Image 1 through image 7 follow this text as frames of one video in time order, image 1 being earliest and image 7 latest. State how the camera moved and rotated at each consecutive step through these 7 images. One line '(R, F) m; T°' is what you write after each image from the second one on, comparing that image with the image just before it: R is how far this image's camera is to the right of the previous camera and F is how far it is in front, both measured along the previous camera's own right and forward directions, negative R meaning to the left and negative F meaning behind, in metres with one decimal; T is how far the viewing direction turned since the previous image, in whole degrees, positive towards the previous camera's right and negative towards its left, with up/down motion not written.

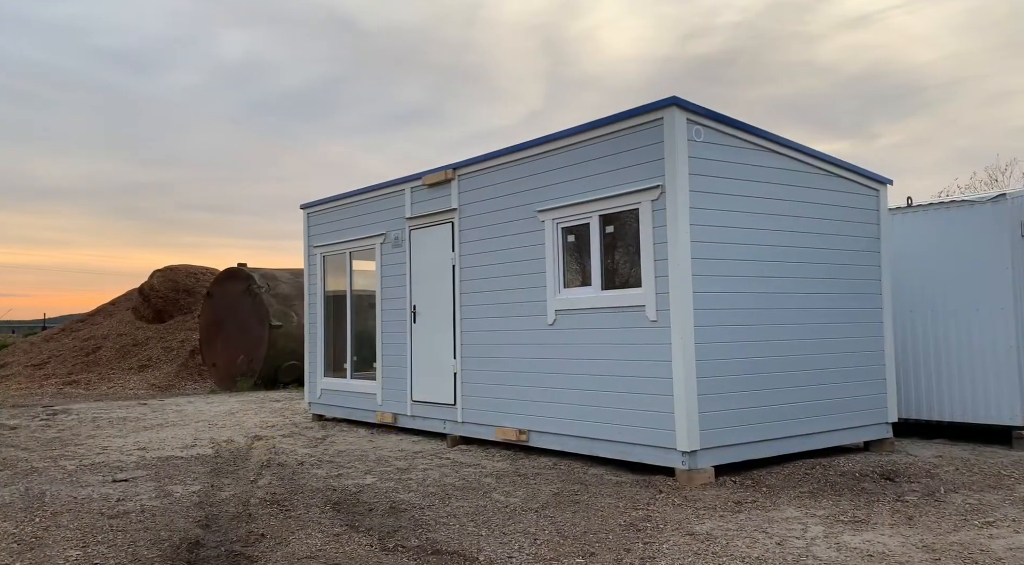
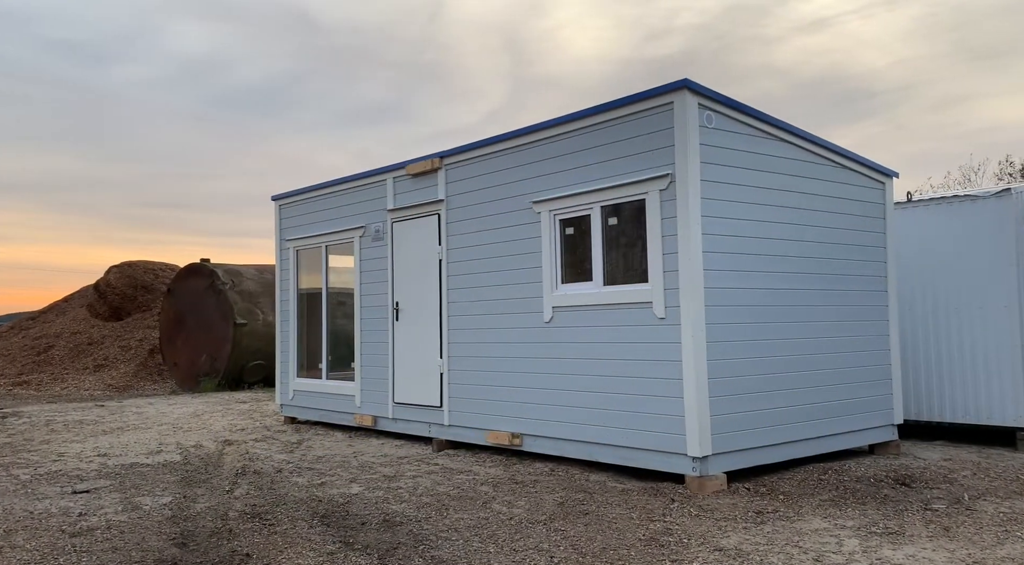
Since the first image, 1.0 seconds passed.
(-0.3, +0.4) m; +3°
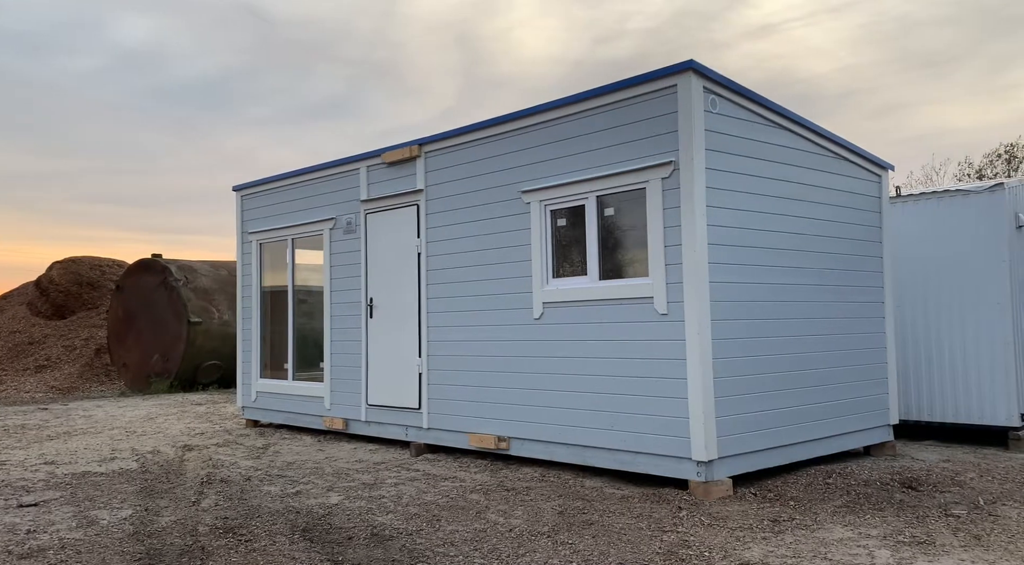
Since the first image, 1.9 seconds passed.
(-0.3, +0.4) m; +3°
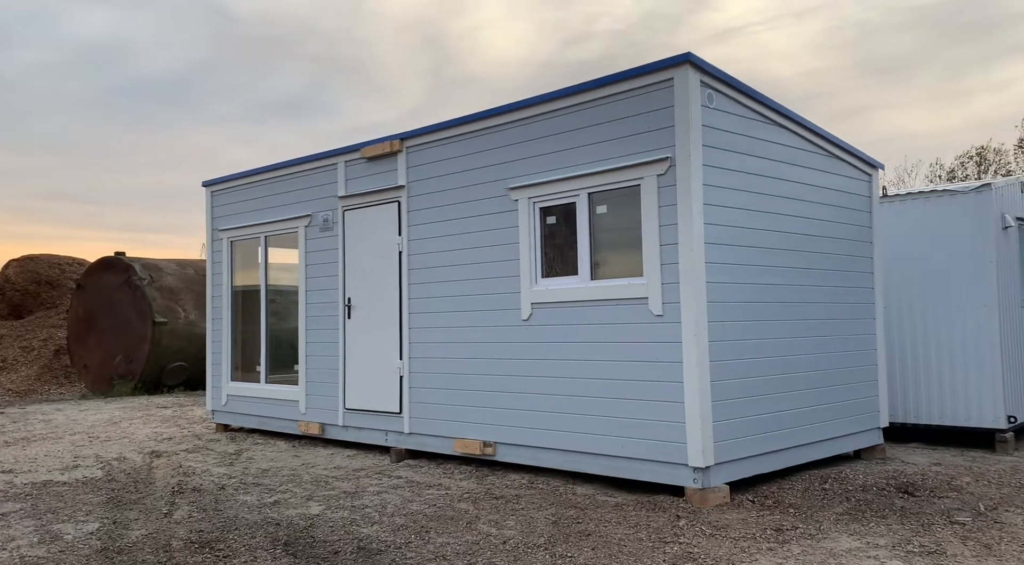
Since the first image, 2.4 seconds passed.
(-0.2, +0.2) m; +2°
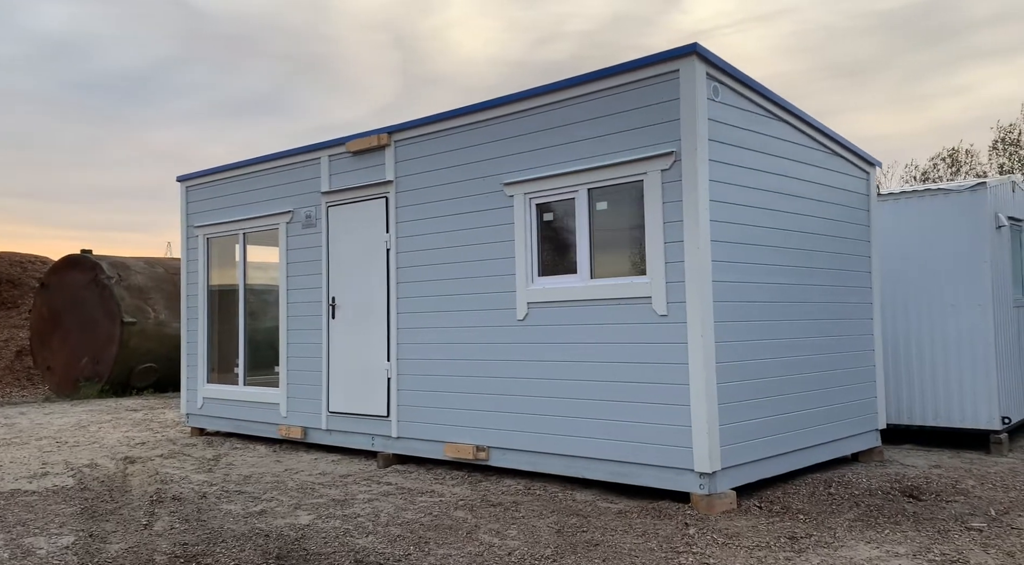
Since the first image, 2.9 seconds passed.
(-0.2, +0.2) m; +2°
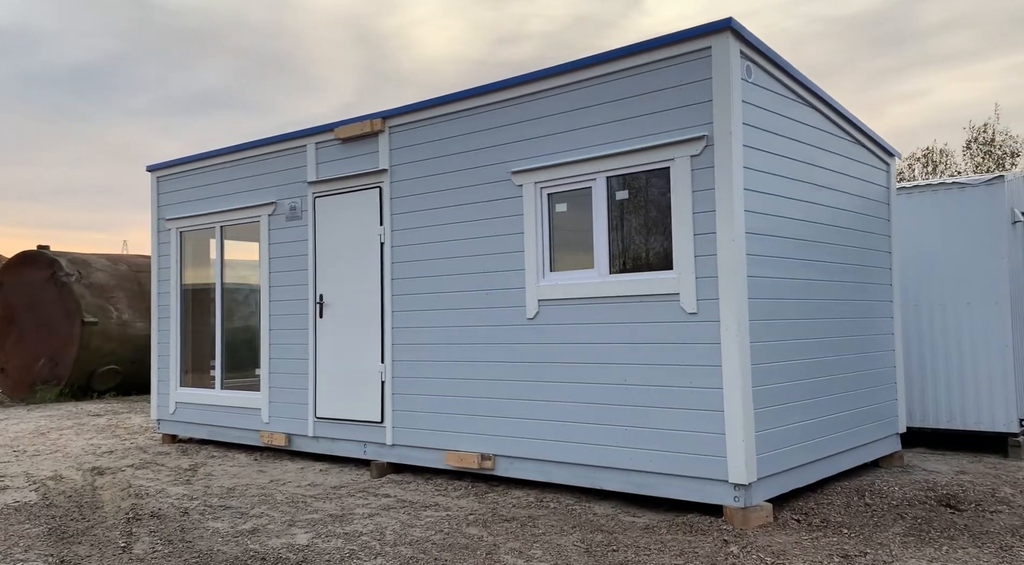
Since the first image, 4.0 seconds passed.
(-0.3, +0.5) m; +3°
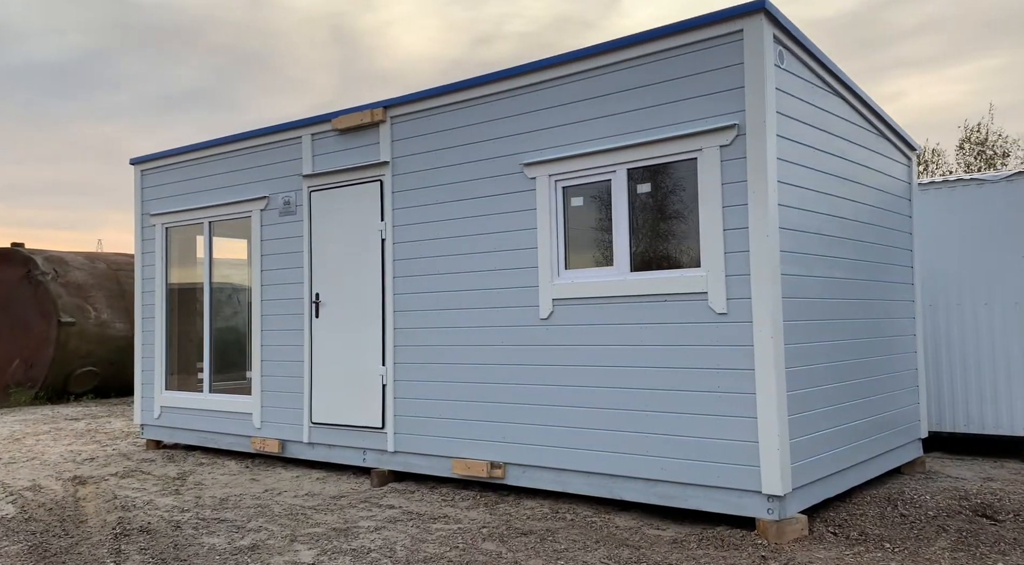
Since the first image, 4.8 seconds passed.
(-0.2, +0.3) m; +1°
